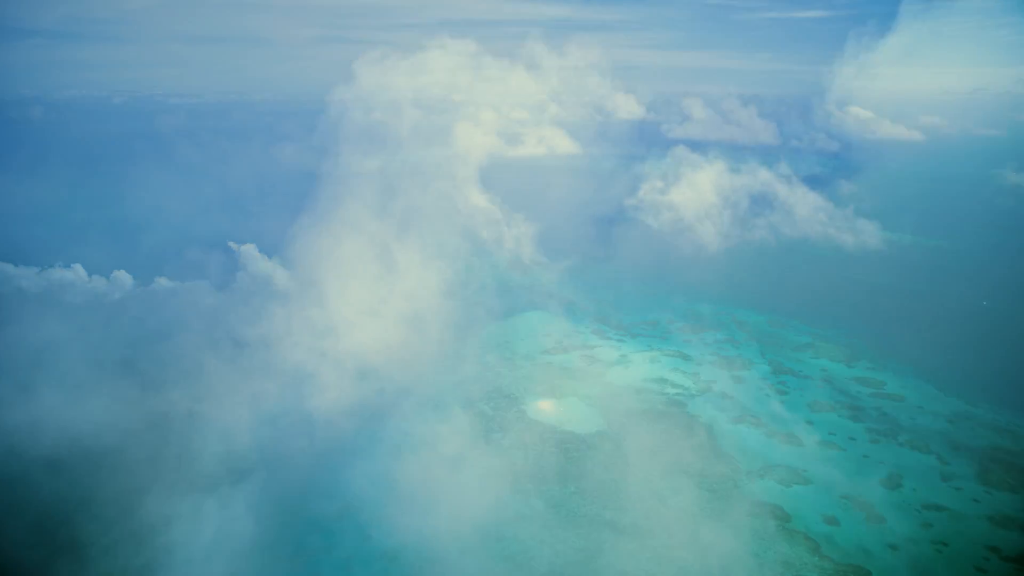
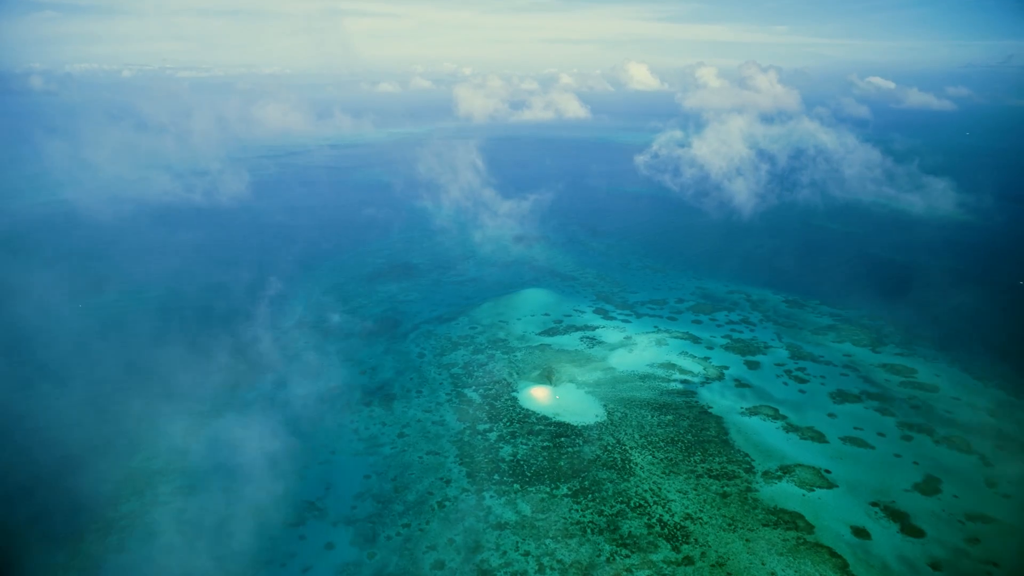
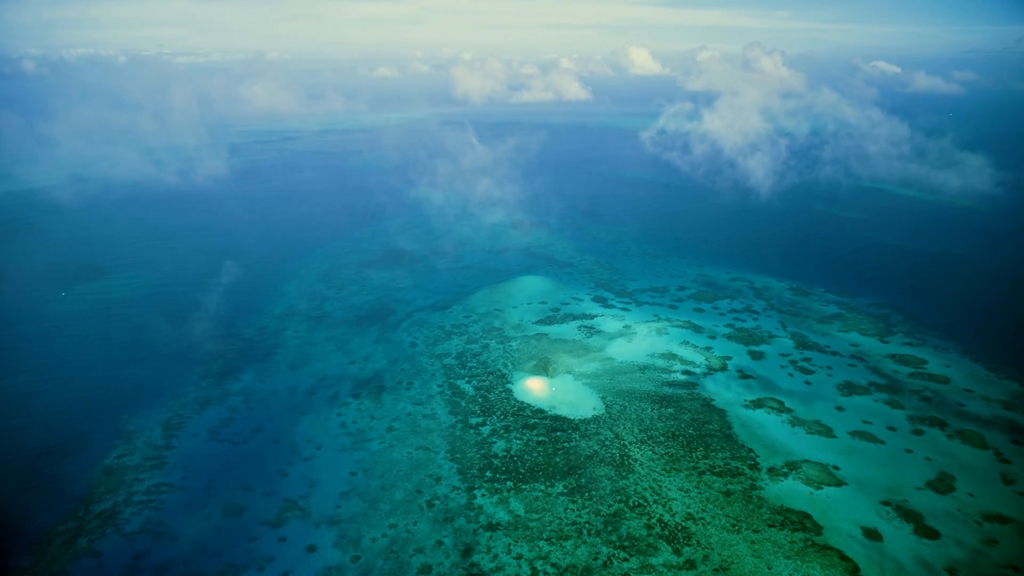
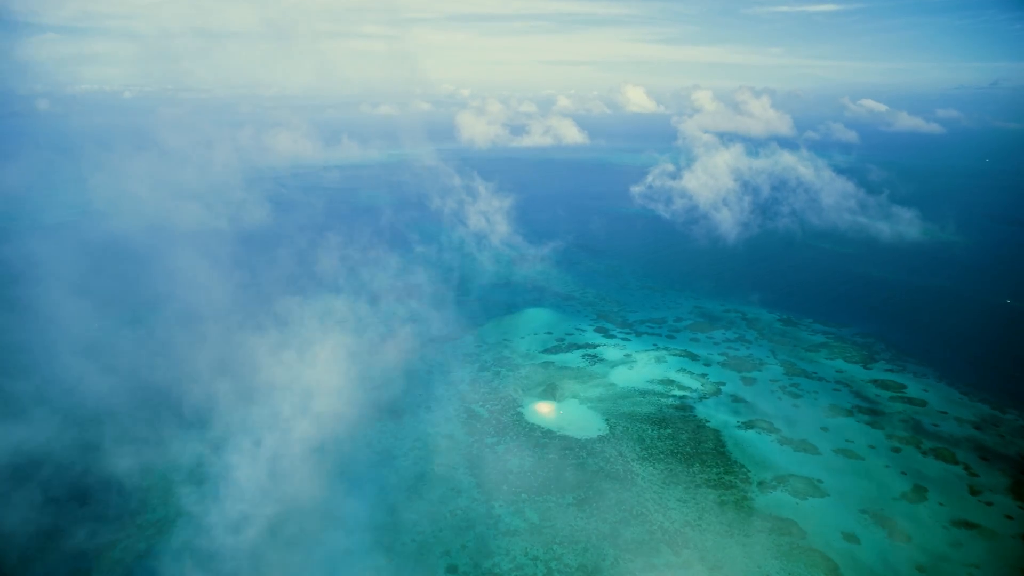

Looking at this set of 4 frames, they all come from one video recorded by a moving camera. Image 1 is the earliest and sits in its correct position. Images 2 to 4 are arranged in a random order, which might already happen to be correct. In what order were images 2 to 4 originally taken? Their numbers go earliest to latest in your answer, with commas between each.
4, 2, 3
